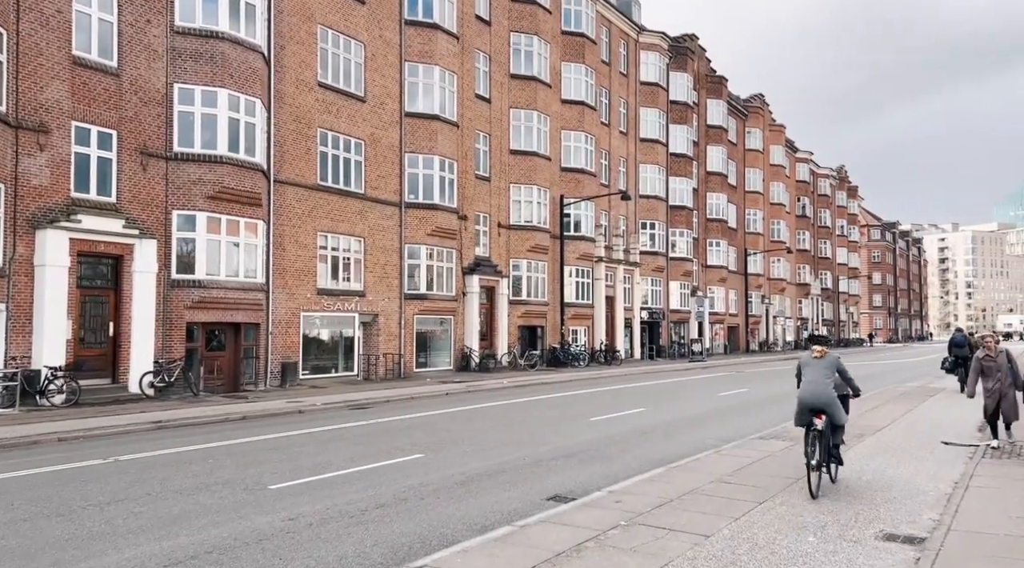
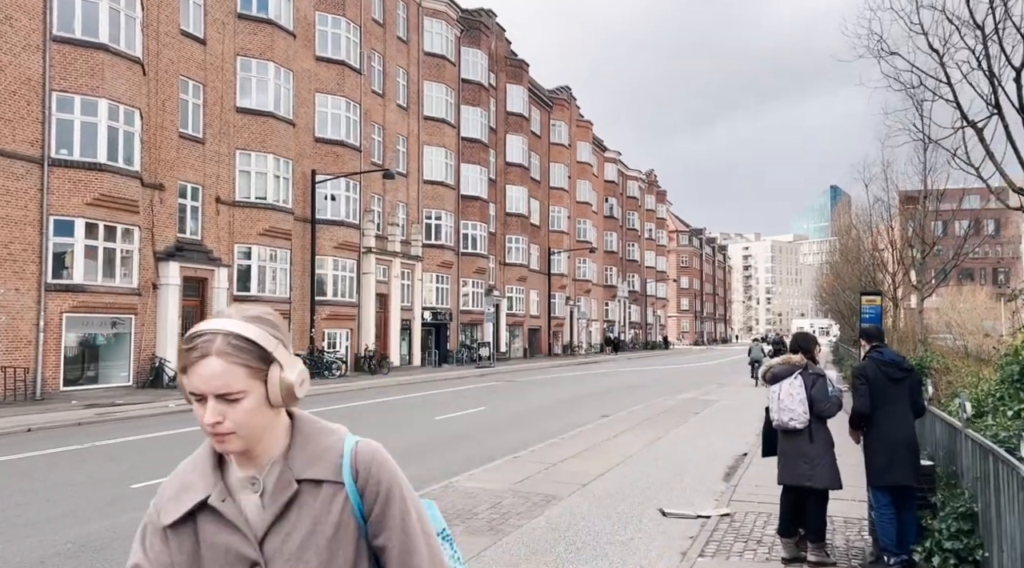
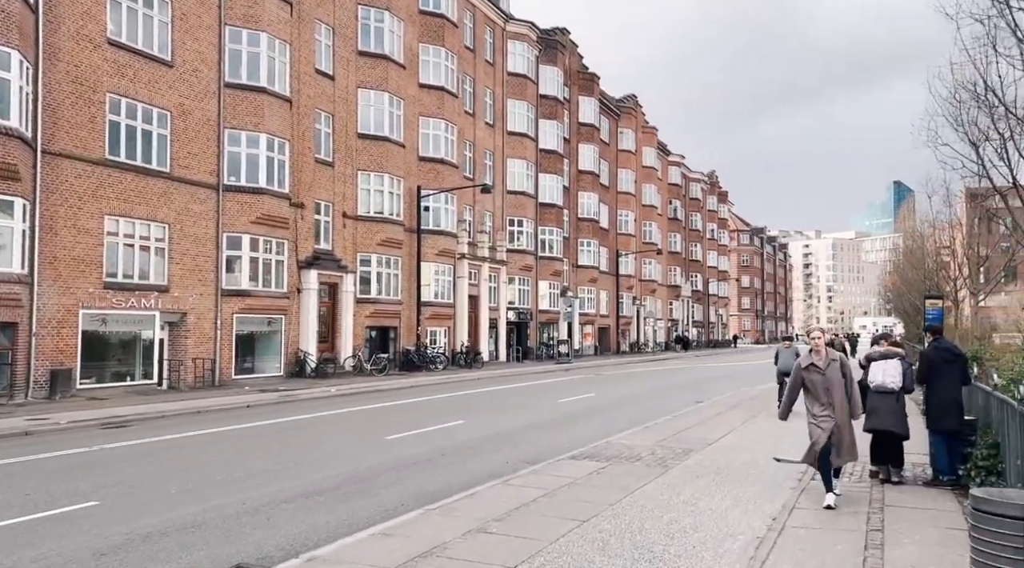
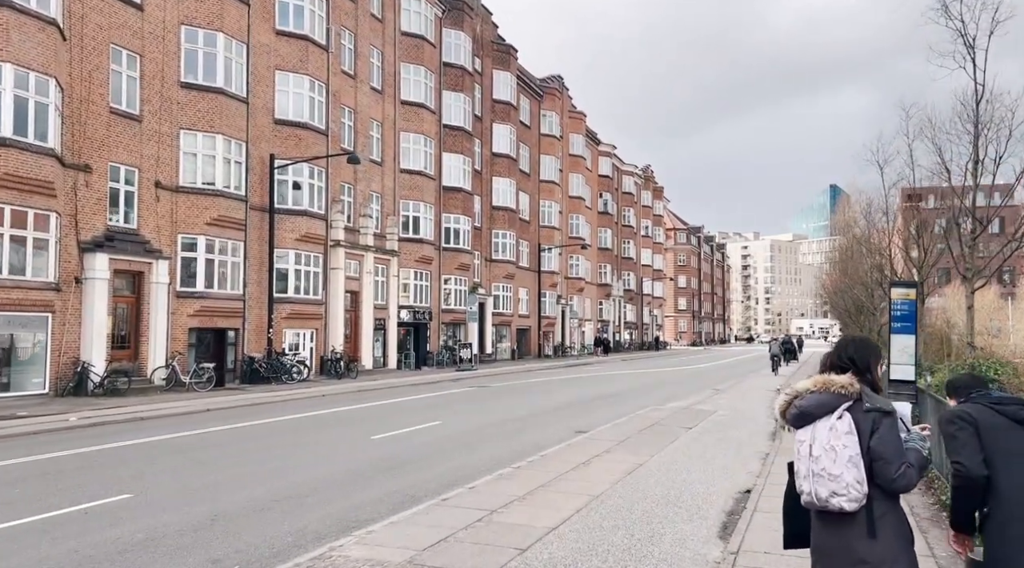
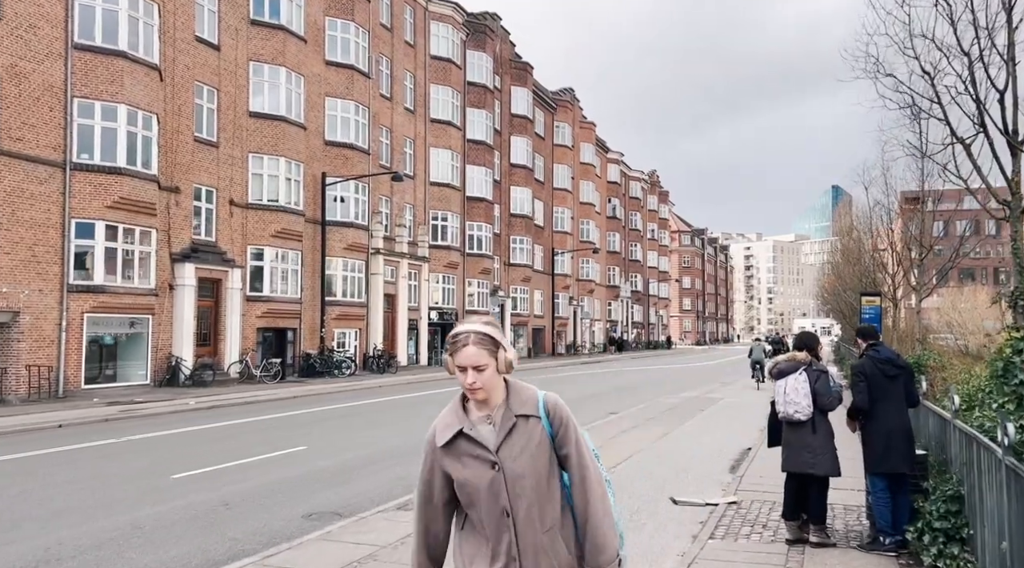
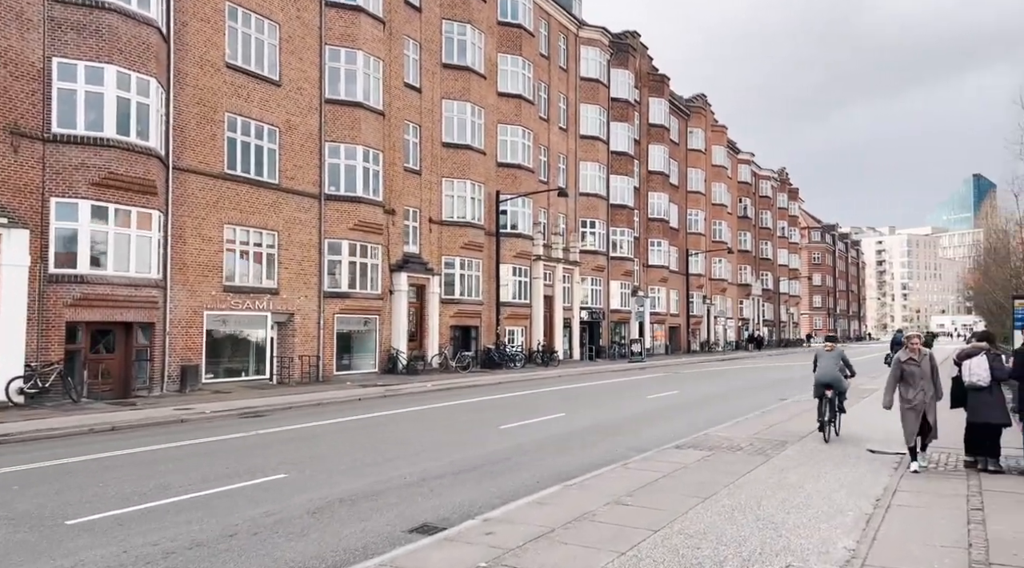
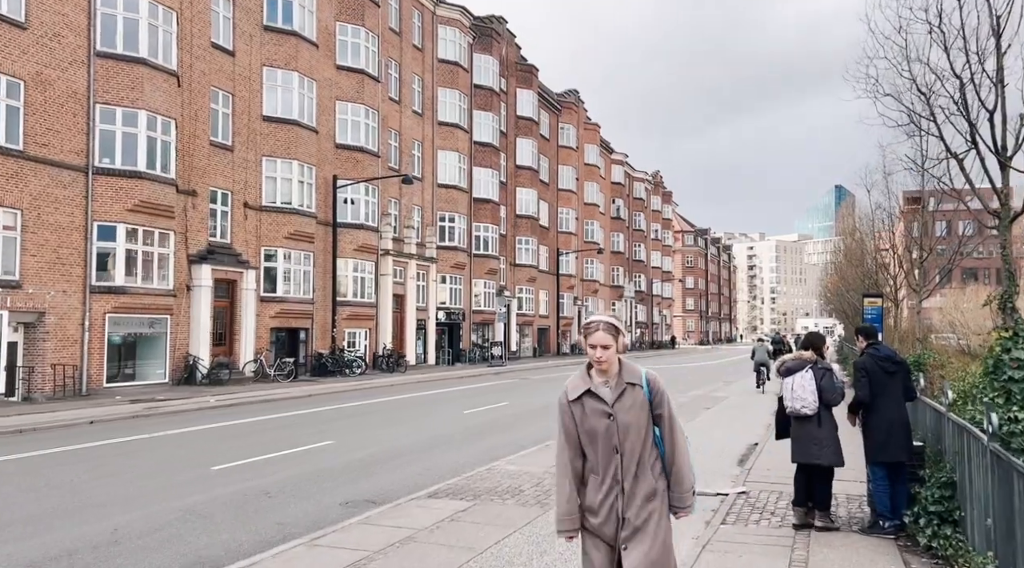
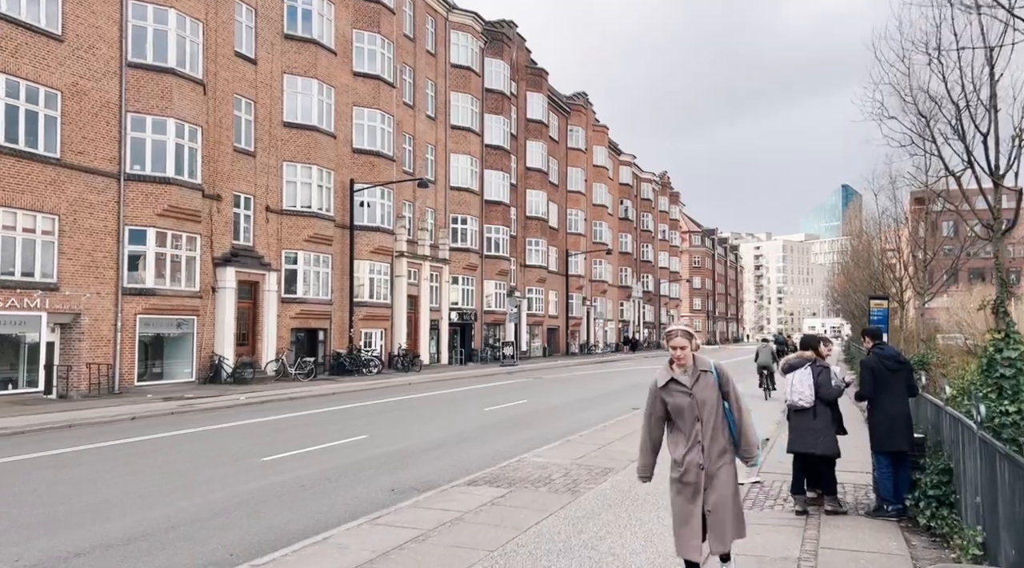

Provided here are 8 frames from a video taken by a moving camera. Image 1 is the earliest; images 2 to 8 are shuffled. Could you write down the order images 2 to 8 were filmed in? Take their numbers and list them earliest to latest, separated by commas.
6, 3, 8, 7, 5, 2, 4
